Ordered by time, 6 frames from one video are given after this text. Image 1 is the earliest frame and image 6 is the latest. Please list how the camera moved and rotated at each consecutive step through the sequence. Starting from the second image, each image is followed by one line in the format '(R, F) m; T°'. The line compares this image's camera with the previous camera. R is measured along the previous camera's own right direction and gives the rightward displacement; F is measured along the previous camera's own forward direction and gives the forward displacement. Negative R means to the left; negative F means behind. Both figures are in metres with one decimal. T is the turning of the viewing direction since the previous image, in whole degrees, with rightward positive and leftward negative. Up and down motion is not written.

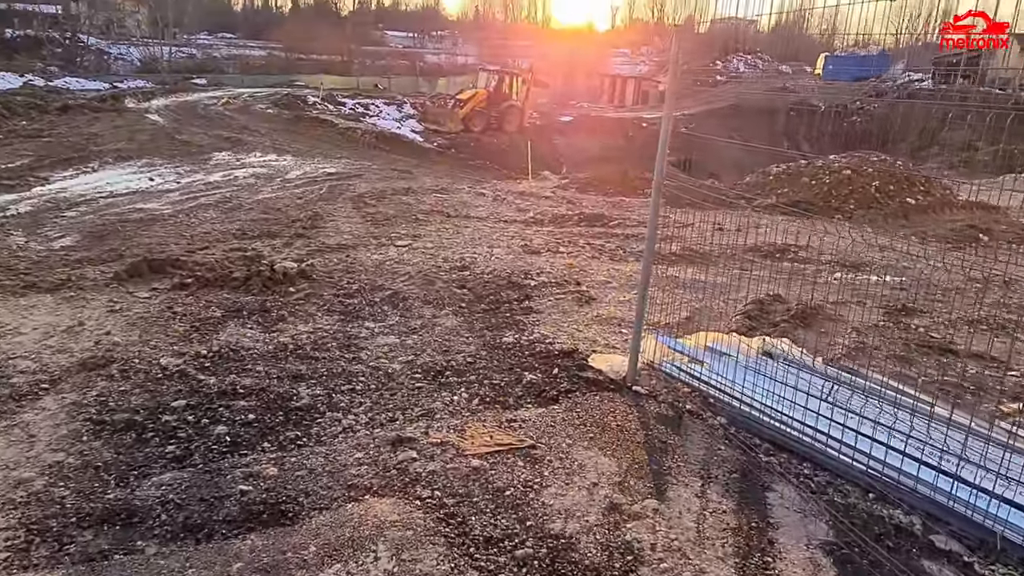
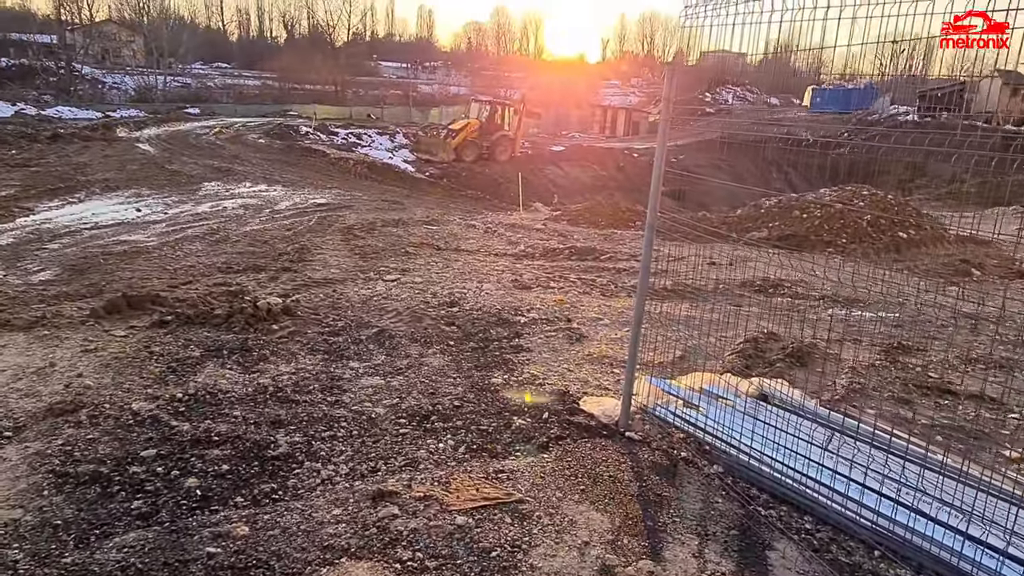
(0.0, +0.1) m; +1°
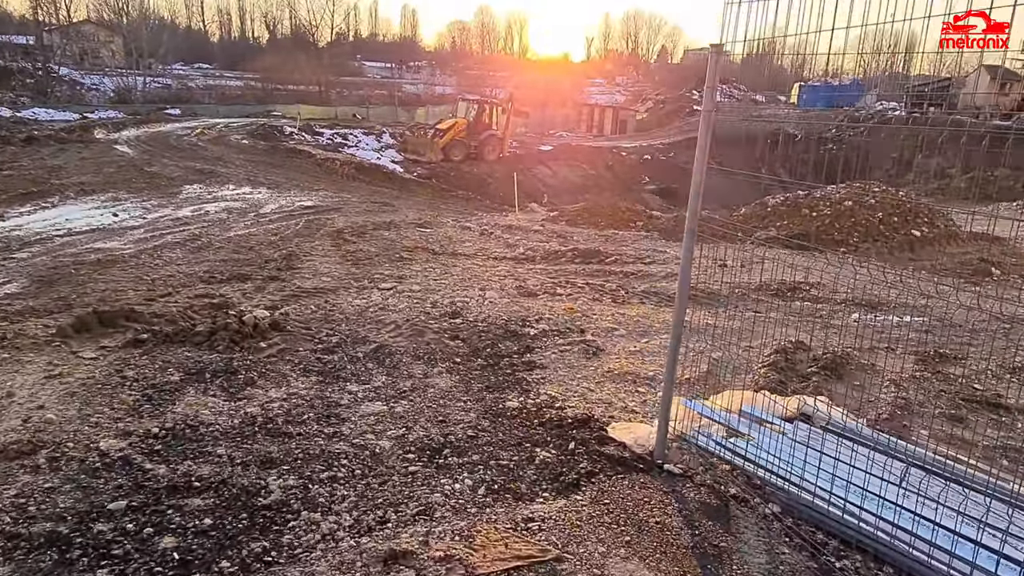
(-0.2, +0.5) m; +1°
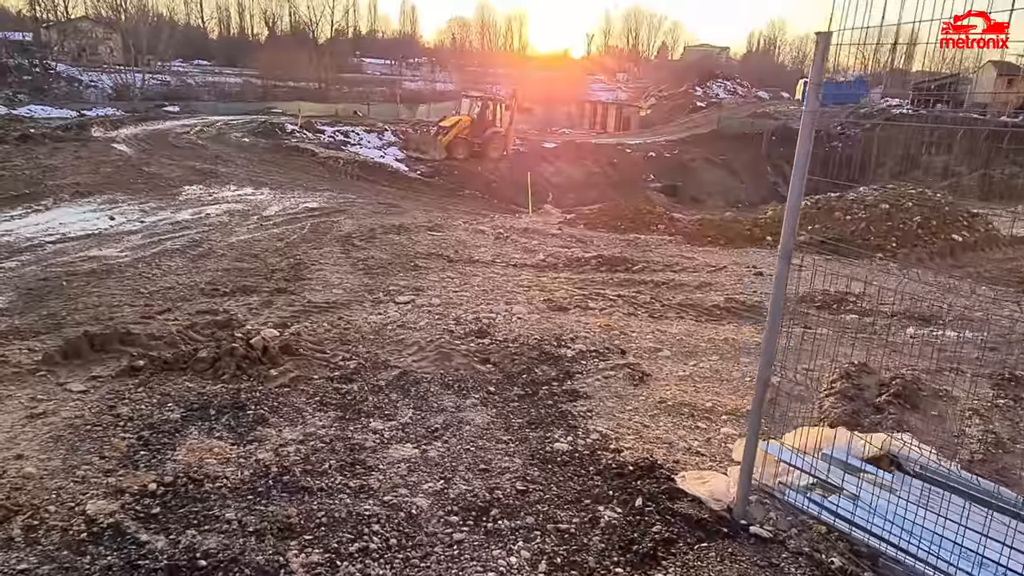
(-0.3, +0.6) m; 0°
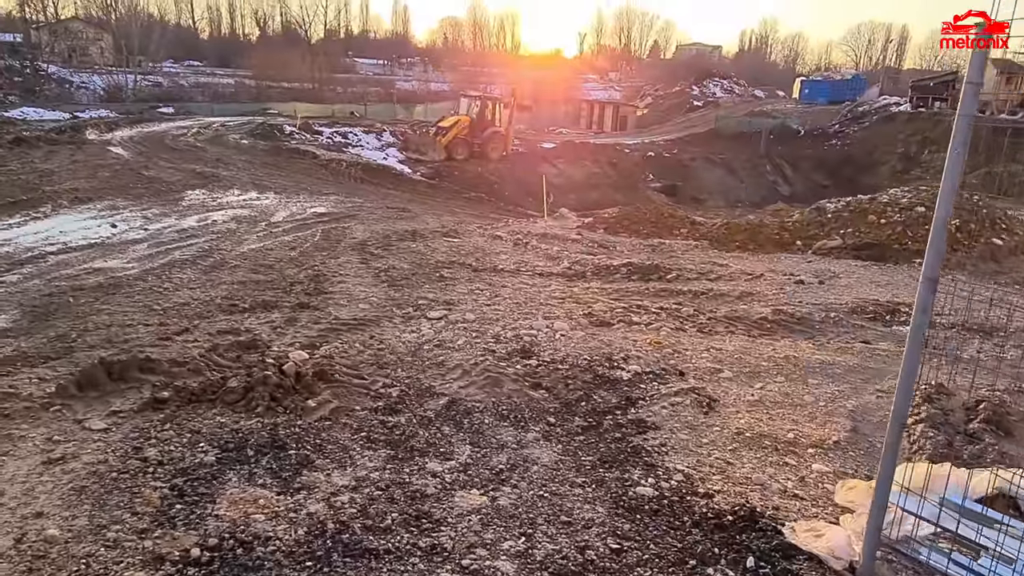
(-0.4, +0.5) m; +1°
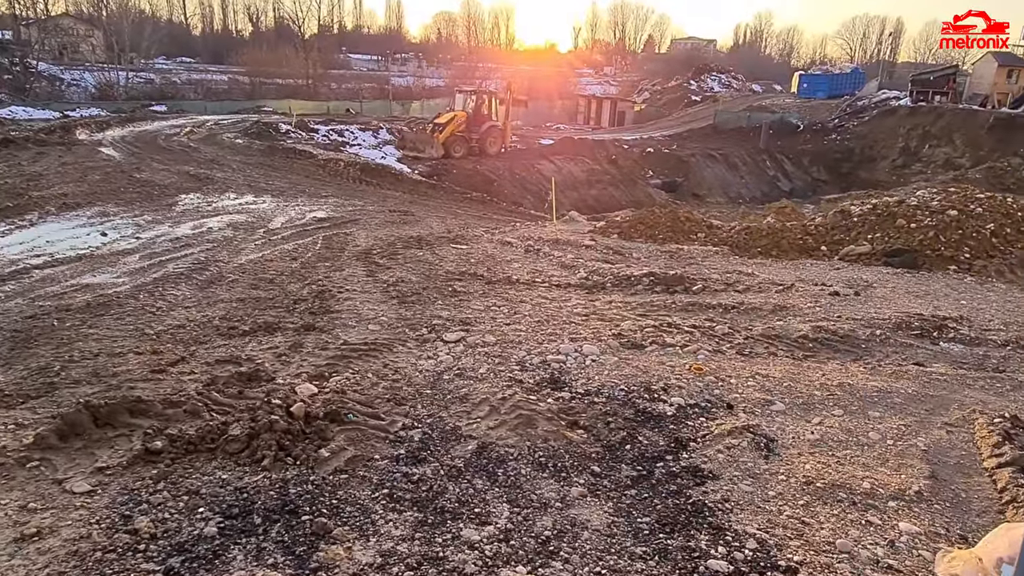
(-0.2, +0.5) m; 0°
